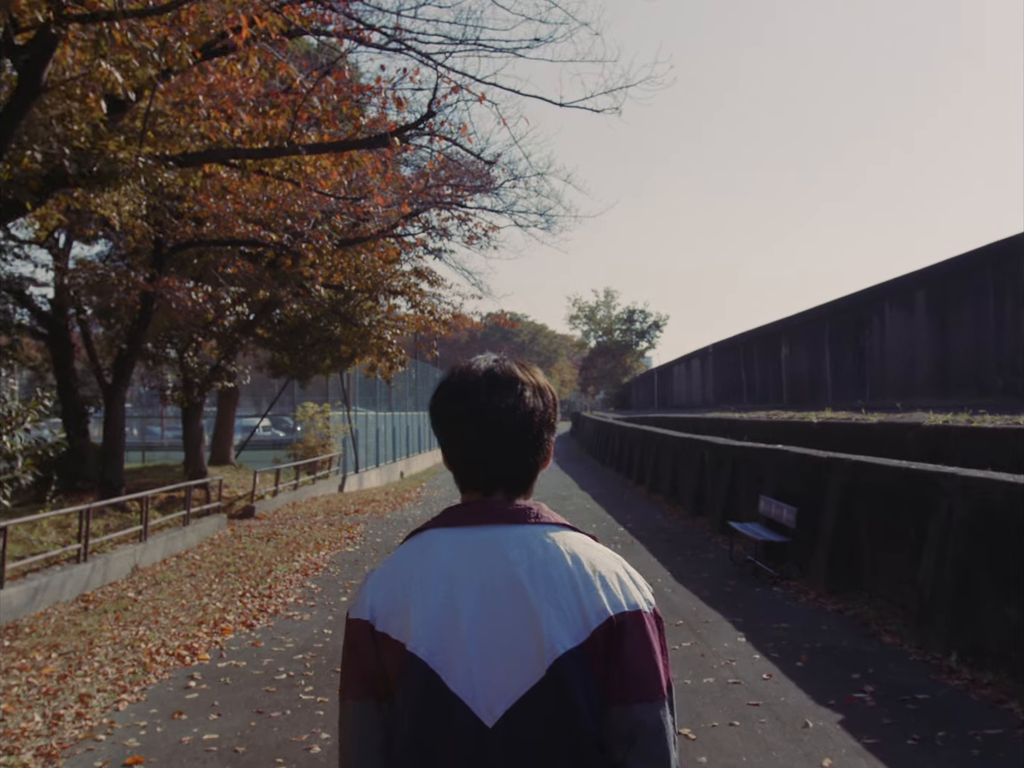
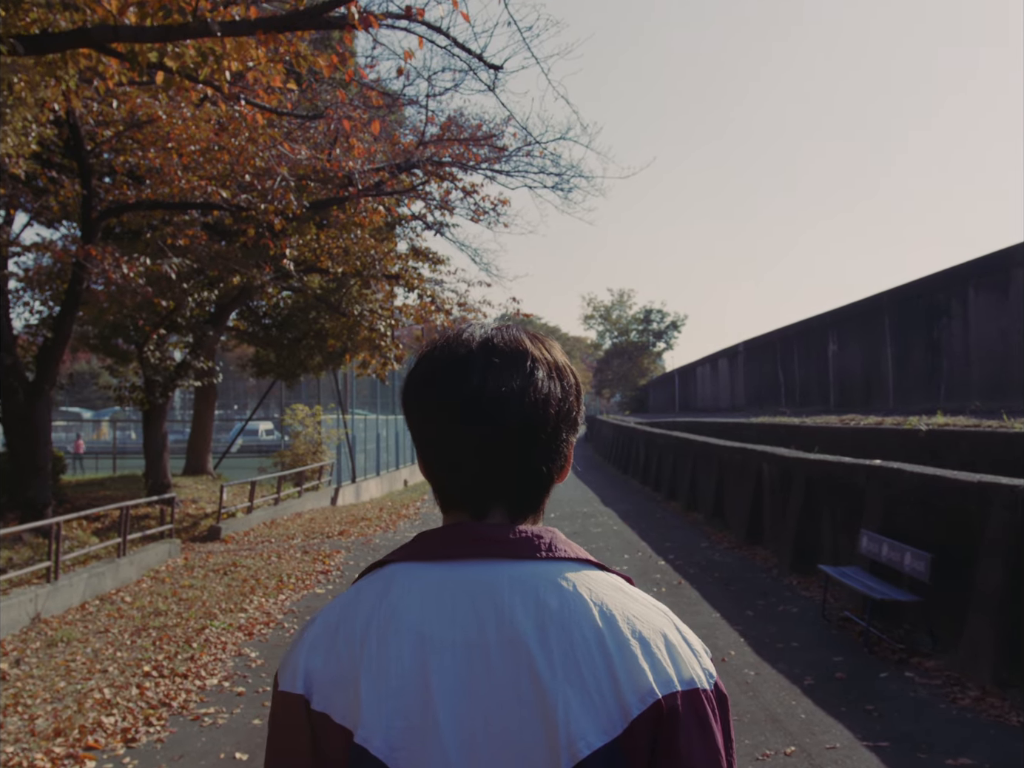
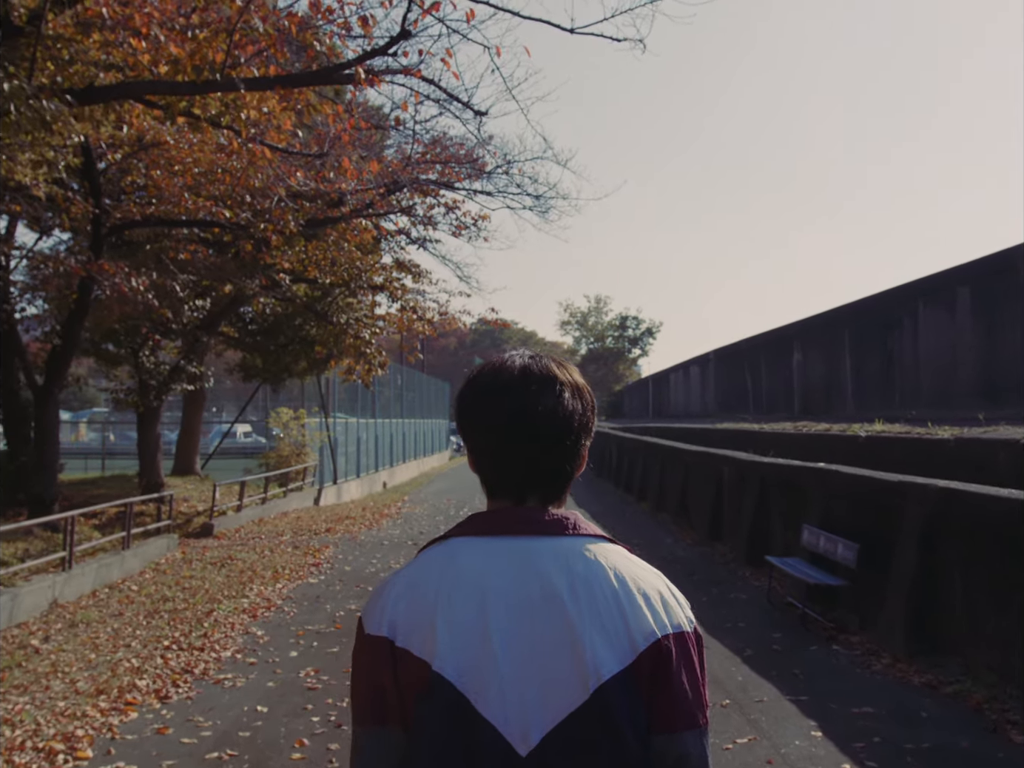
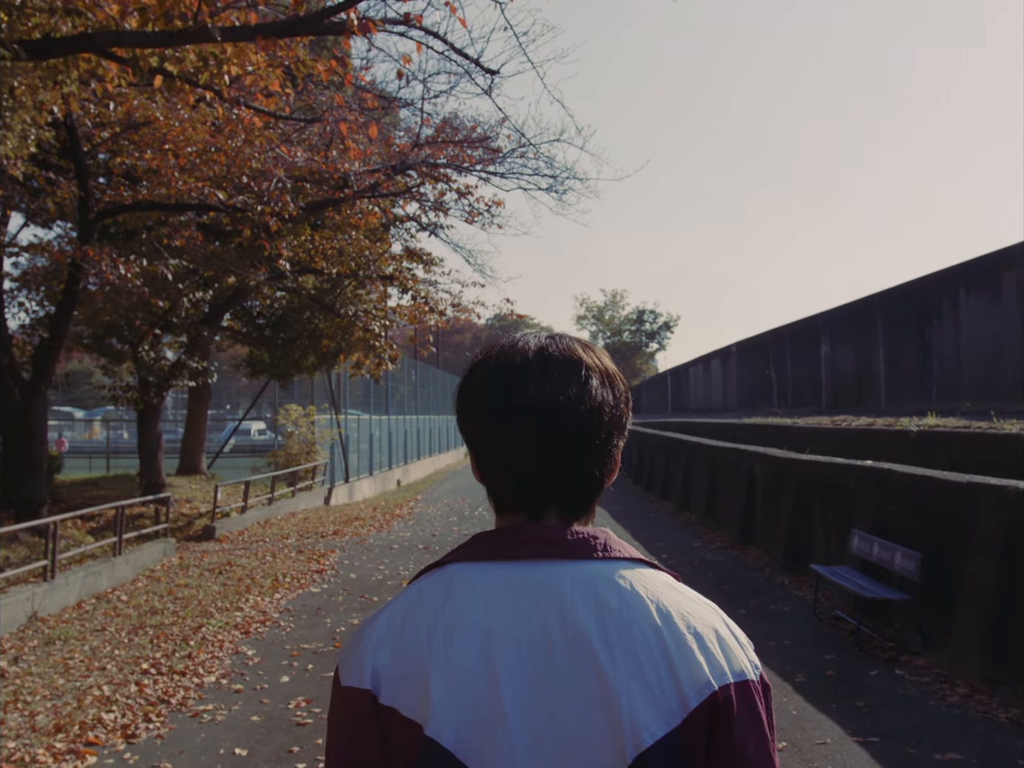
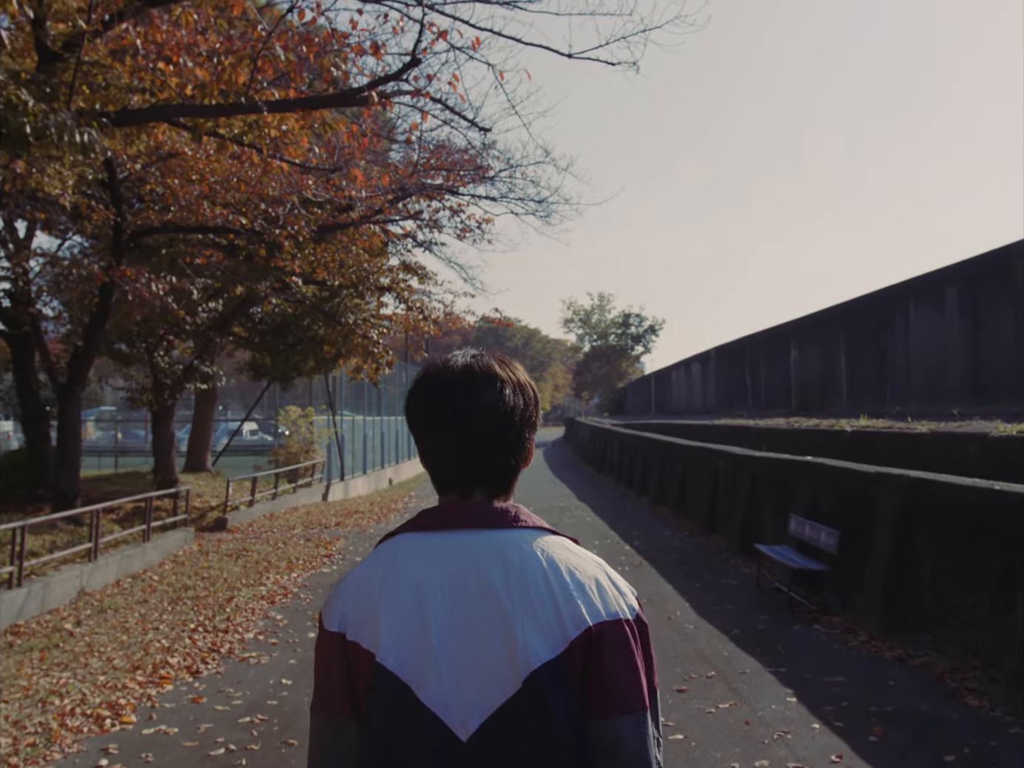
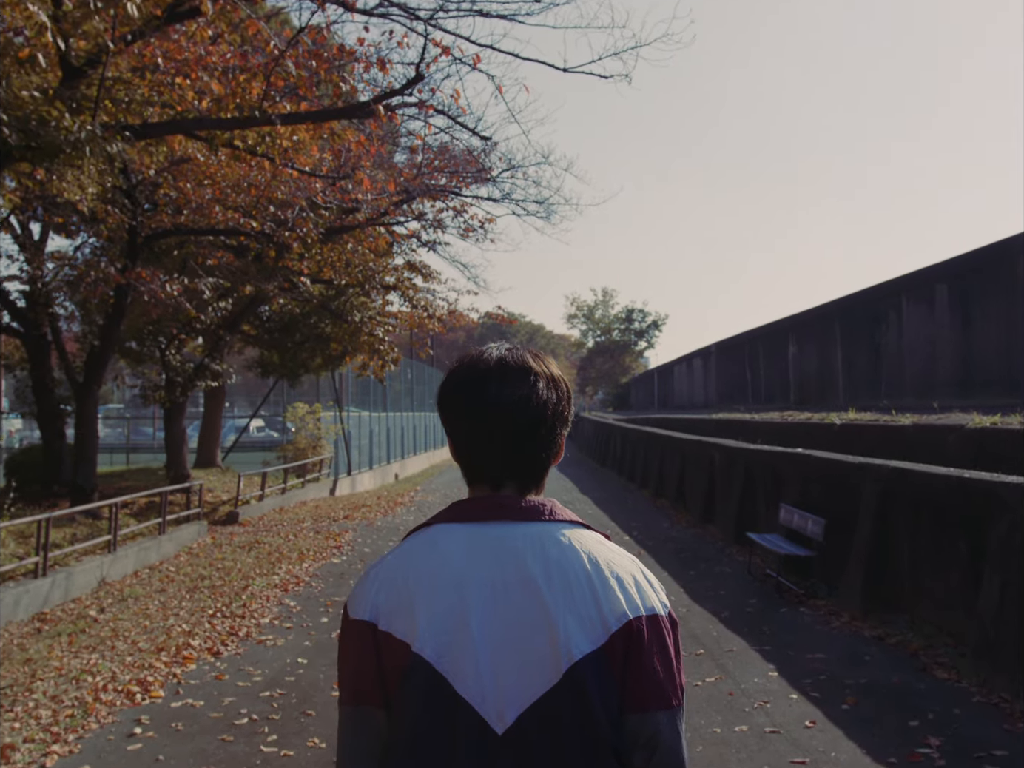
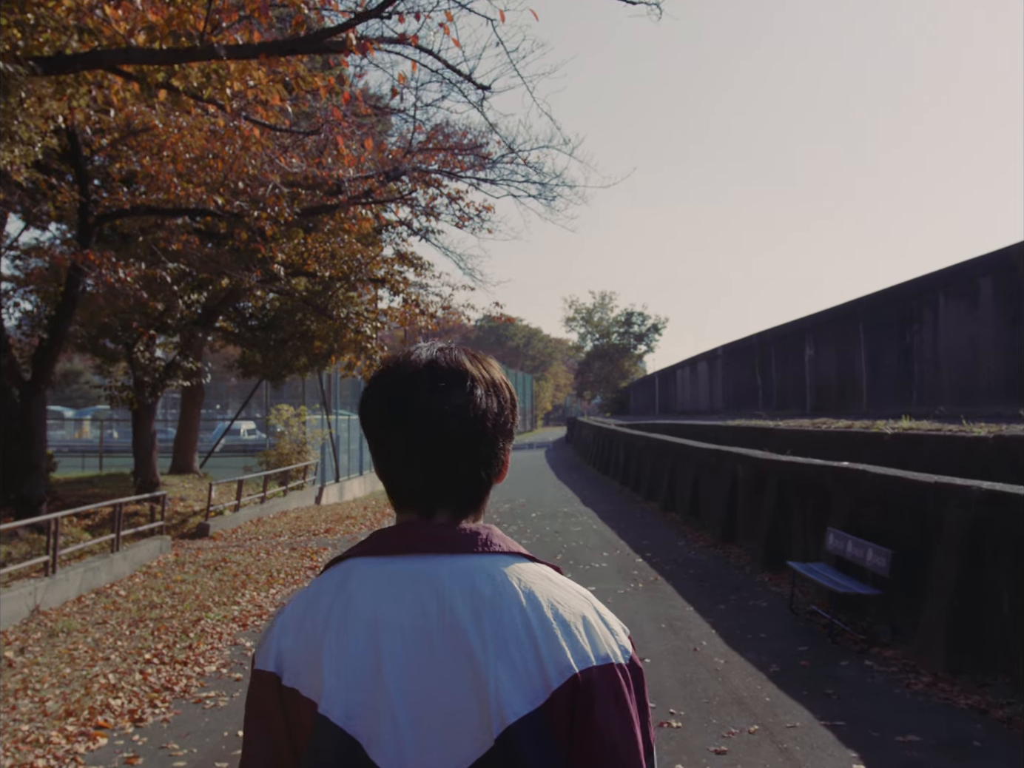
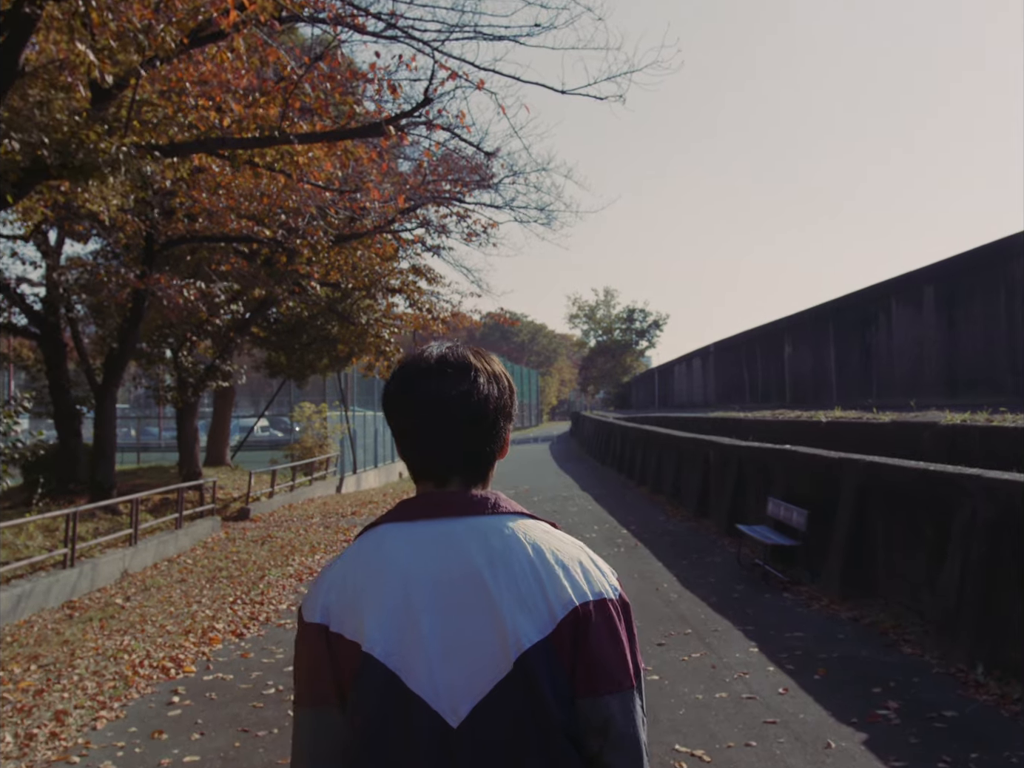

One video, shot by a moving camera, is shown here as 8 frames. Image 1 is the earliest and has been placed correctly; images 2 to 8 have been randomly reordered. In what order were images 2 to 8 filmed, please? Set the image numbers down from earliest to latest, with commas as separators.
8, 6, 5, 3, 7, 4, 2
